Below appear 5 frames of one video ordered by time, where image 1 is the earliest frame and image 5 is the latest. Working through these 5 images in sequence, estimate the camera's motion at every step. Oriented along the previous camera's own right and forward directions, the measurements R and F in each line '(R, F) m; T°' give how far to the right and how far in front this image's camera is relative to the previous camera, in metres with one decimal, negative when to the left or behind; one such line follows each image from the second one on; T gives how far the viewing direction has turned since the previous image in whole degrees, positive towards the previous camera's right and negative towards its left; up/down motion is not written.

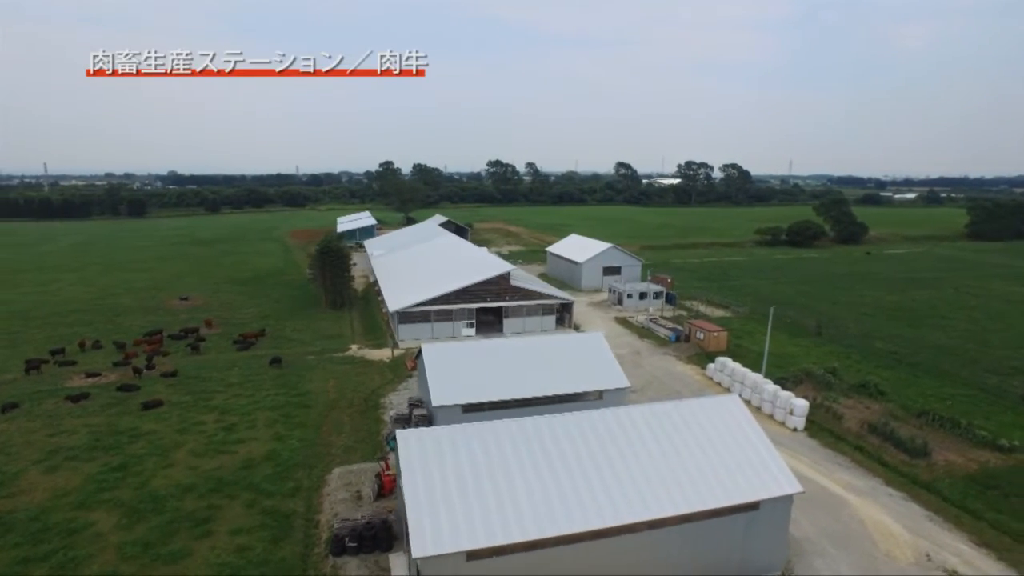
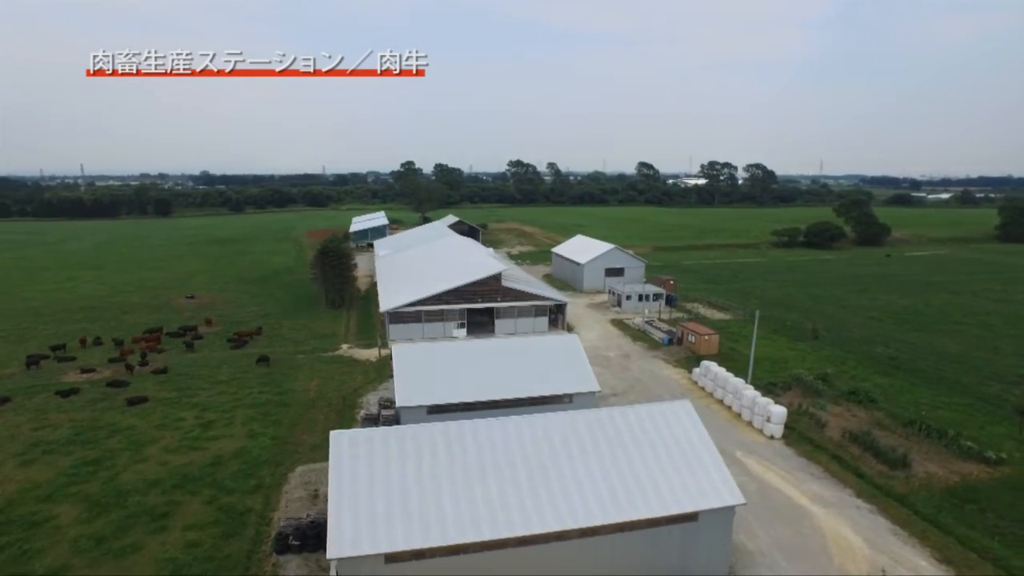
(+1.9, +0.2) m; -3°
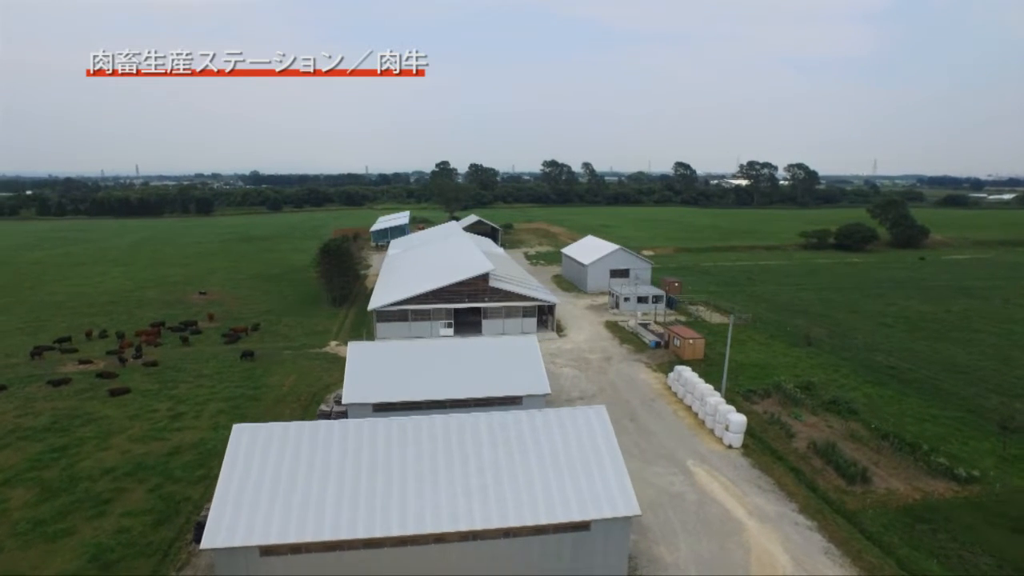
(+3.0, +0.2) m; -4°
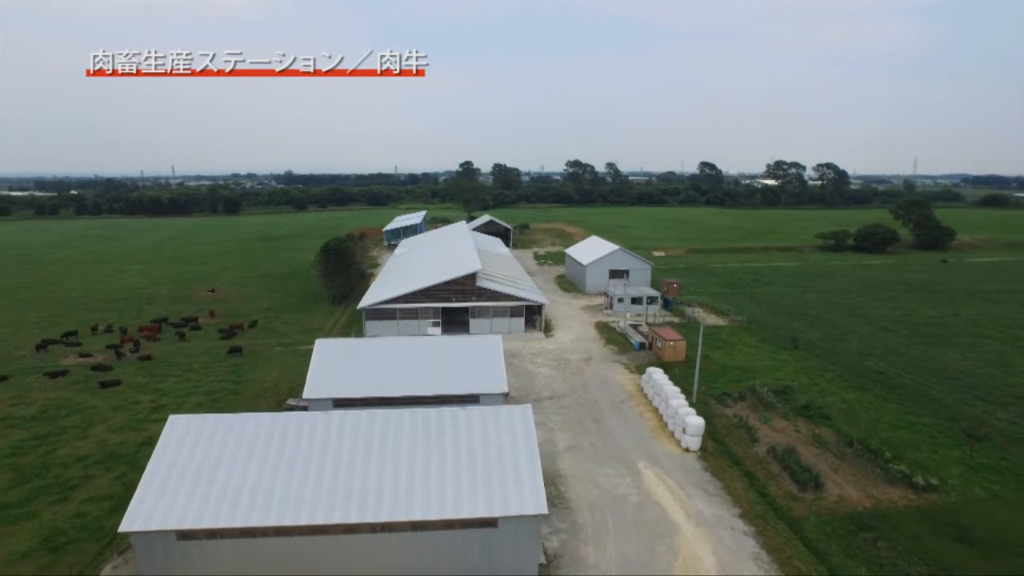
(+2.4, -0.2) m; -3°
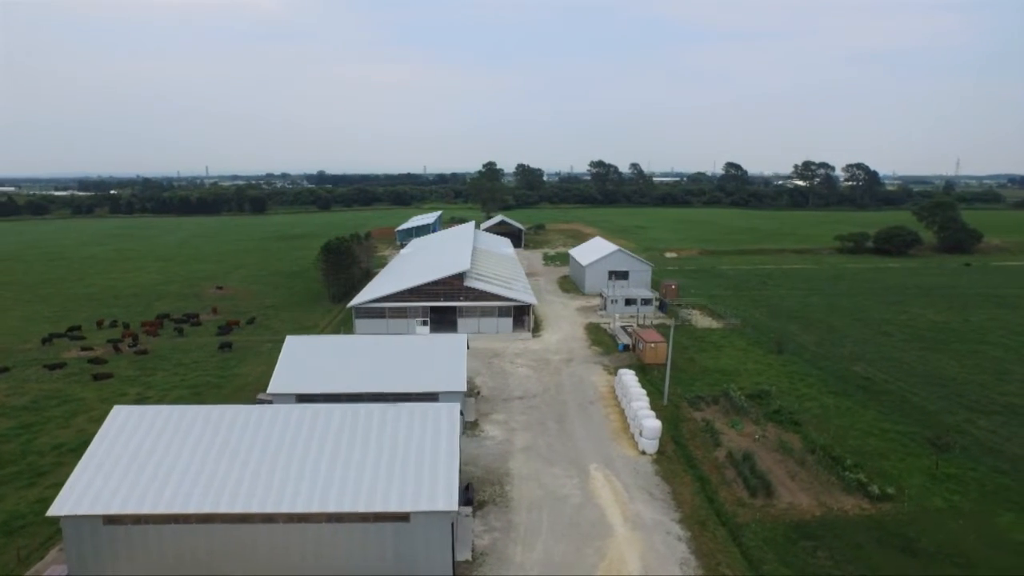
(+2.3, -0.1) m; -3°
